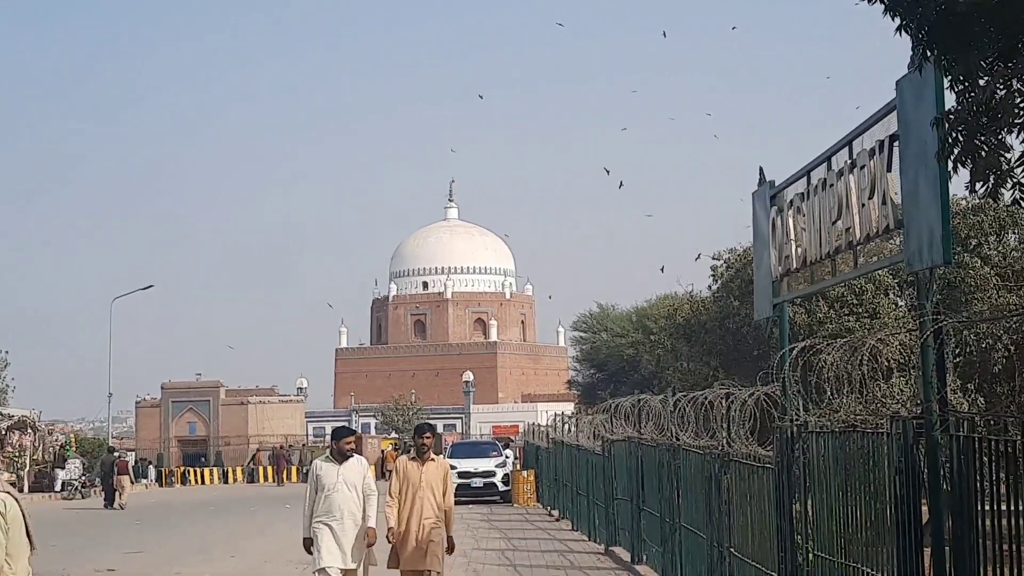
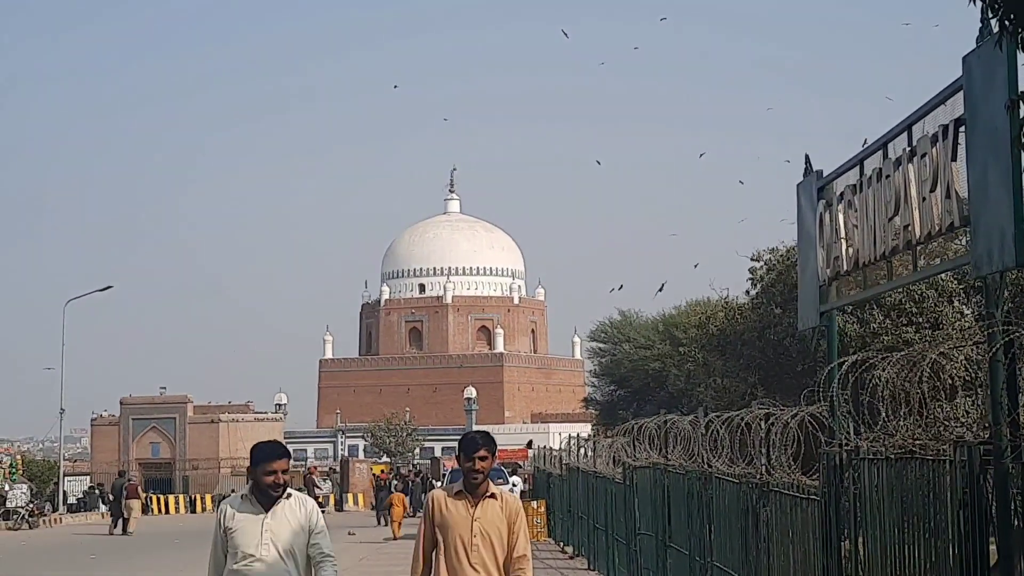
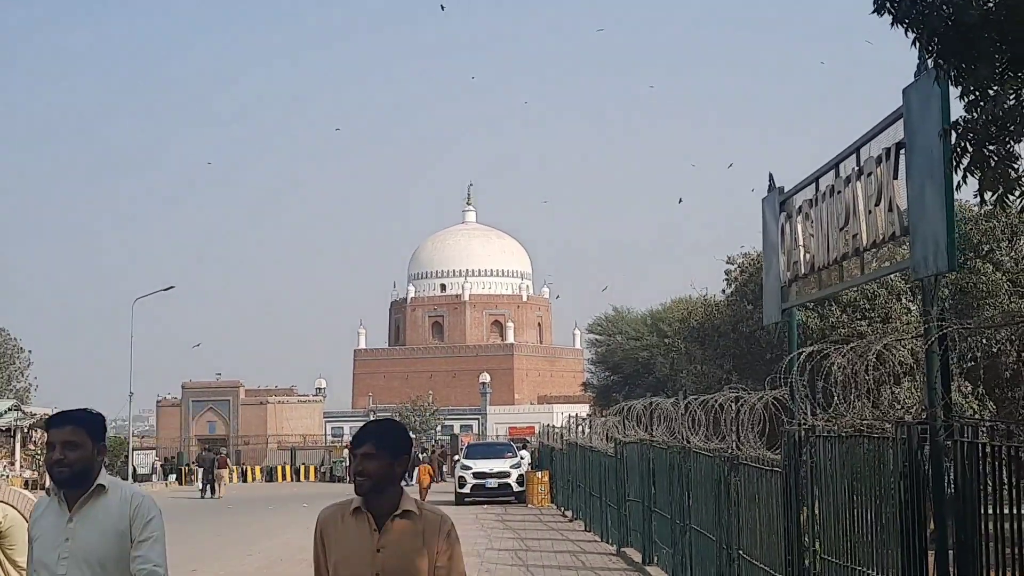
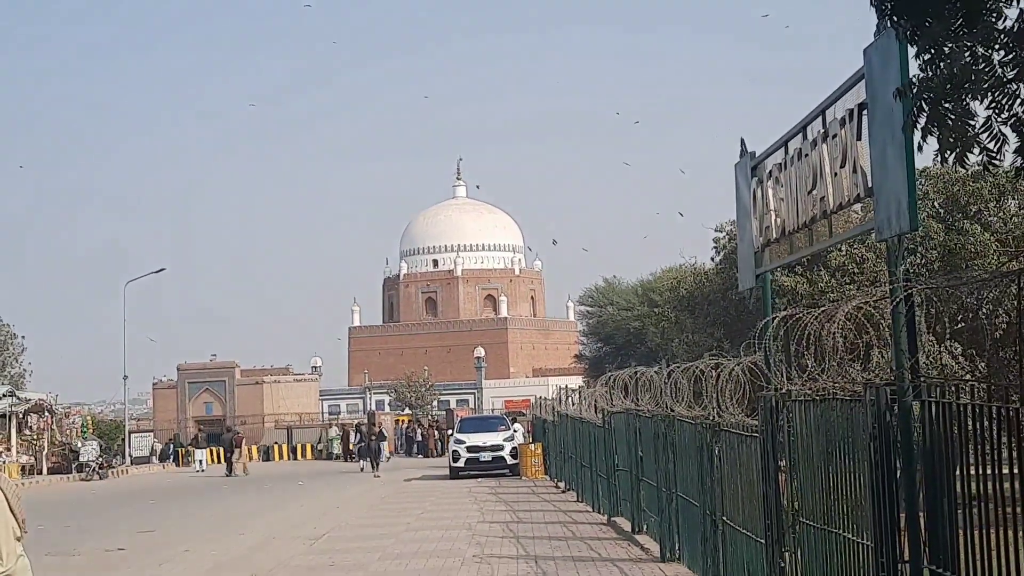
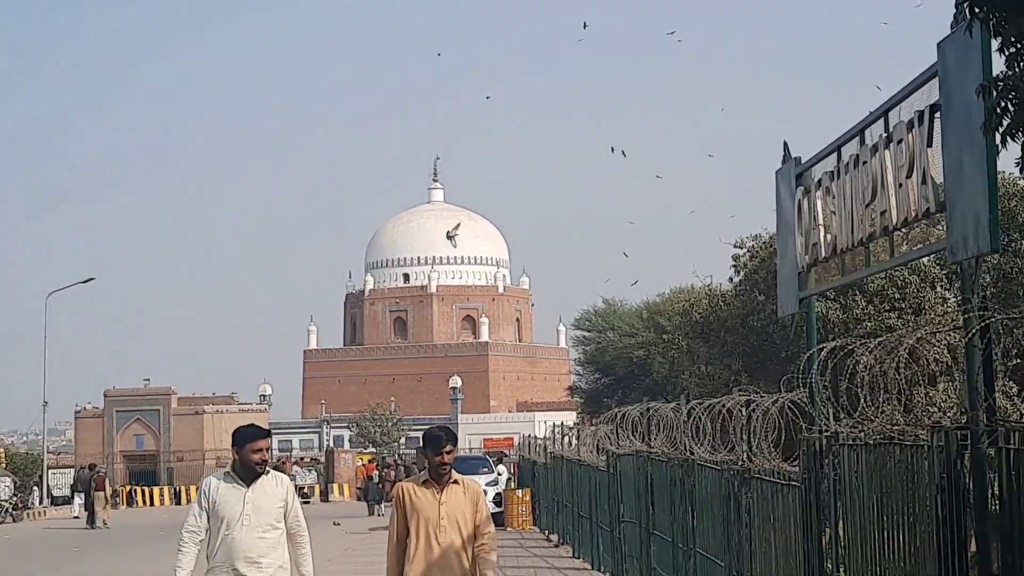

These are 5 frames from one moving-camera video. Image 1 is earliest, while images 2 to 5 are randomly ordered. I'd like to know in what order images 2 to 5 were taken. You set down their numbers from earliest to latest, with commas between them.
5, 2, 3, 4
